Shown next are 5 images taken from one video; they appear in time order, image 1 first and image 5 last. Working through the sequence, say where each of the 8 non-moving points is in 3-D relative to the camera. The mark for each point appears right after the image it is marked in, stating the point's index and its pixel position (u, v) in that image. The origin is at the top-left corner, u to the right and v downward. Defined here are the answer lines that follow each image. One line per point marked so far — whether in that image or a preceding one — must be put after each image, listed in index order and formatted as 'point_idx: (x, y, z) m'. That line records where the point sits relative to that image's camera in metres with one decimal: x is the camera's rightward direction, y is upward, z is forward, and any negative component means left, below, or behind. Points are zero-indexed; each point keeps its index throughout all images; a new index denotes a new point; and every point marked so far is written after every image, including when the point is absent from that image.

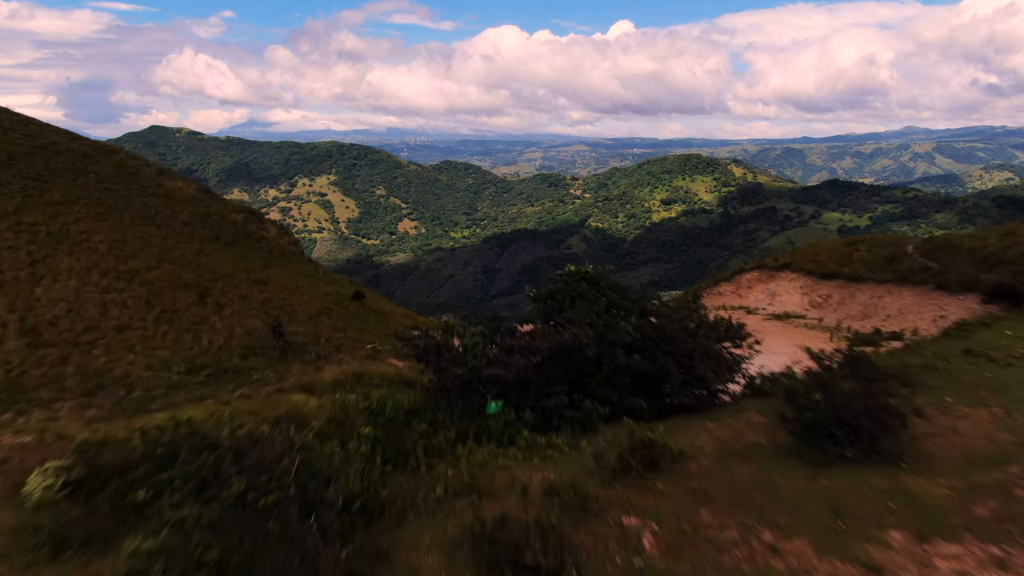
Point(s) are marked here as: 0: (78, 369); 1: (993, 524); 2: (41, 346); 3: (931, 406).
0: (-10.4, -1.9, +18.5) m
1: (+6.2, -3.1, +10.0) m
2: (-11.7, -1.4, +19.2) m
3: (+7.7, -2.2, +14.1) m
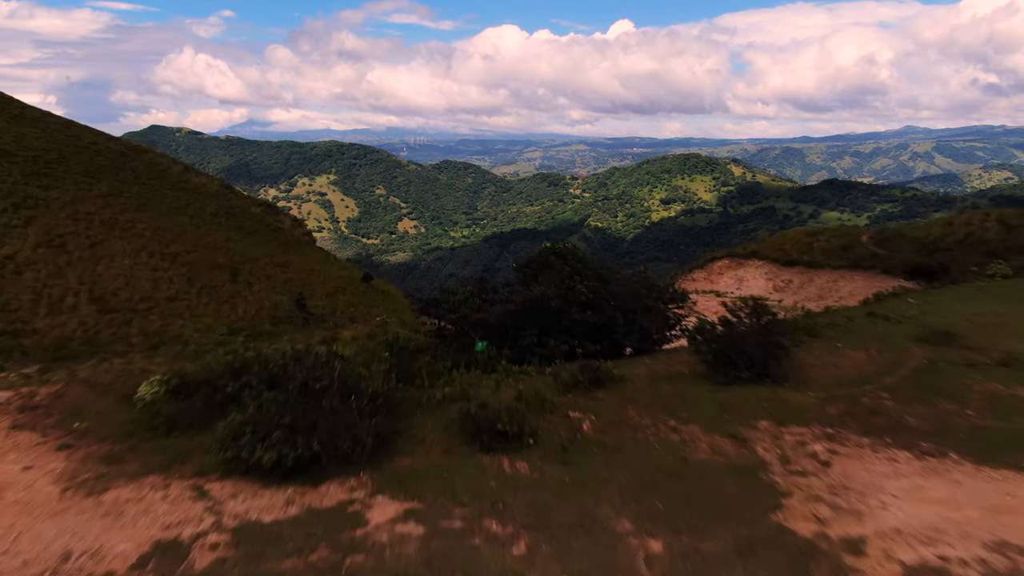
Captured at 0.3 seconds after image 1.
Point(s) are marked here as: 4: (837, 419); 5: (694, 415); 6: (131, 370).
0: (-10.8, -1.2, +22.5) m
1: (+5.8, -2.3, +14.0) m
2: (-12.1, -0.7, +23.1) m
3: (+7.3, -1.4, +18.1) m
4: (+5.9, -2.3, +13.8) m
5: (+3.3, -2.3, +14.0) m
6: (-8.9, -1.9, +17.9) m
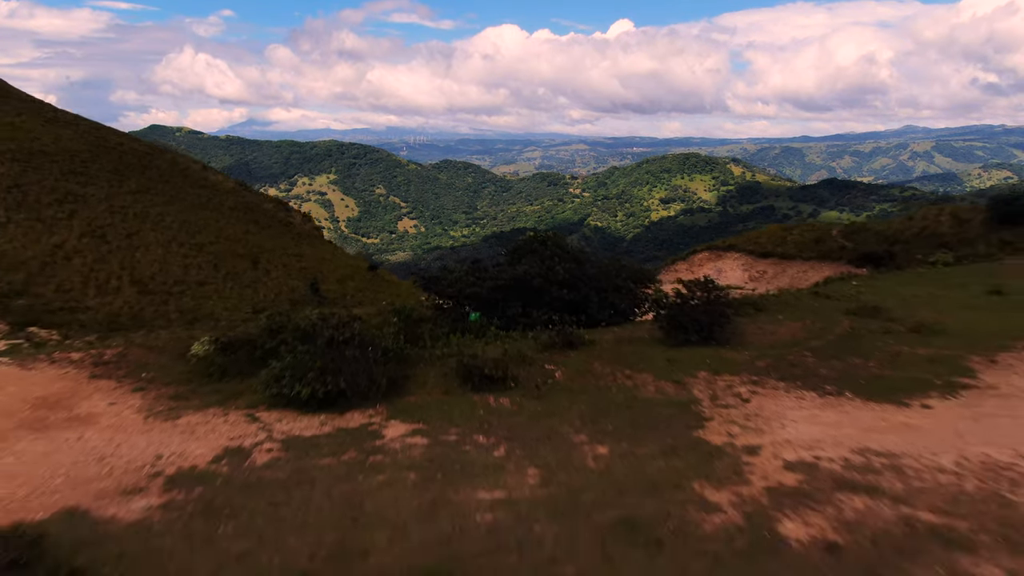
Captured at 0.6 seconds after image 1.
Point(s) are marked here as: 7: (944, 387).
0: (-11.1, -0.6, +25.6) m
1: (+5.5, -1.8, +17.1) m
2: (-12.4, -0.1, +26.3) m
3: (+7.0, -0.9, +21.2) m
4: (+5.6, -1.8, +17.0) m
5: (+3.0, -1.8, +17.1) m
6: (-9.2, -1.4, +21.1) m
7: (+8.9, -2.0, +15.8) m
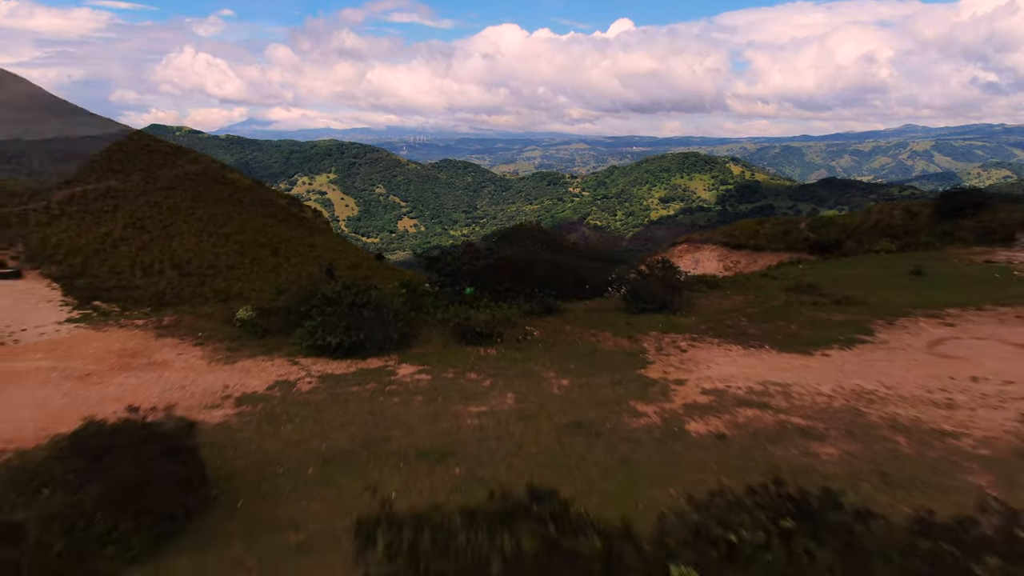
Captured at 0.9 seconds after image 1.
0: (-11.5, 0.0, +29.5) m
1: (+5.2, -1.1, +21.0) m
2: (-12.8, +0.5, +30.2) m
3: (+6.7, -0.2, +25.1) m
4: (+5.2, -1.1, +20.9) m
5: (+2.7, -1.1, +21.0) m
6: (-9.6, -0.7, +25.0) m
7: (+8.5, -1.4, +19.7) m
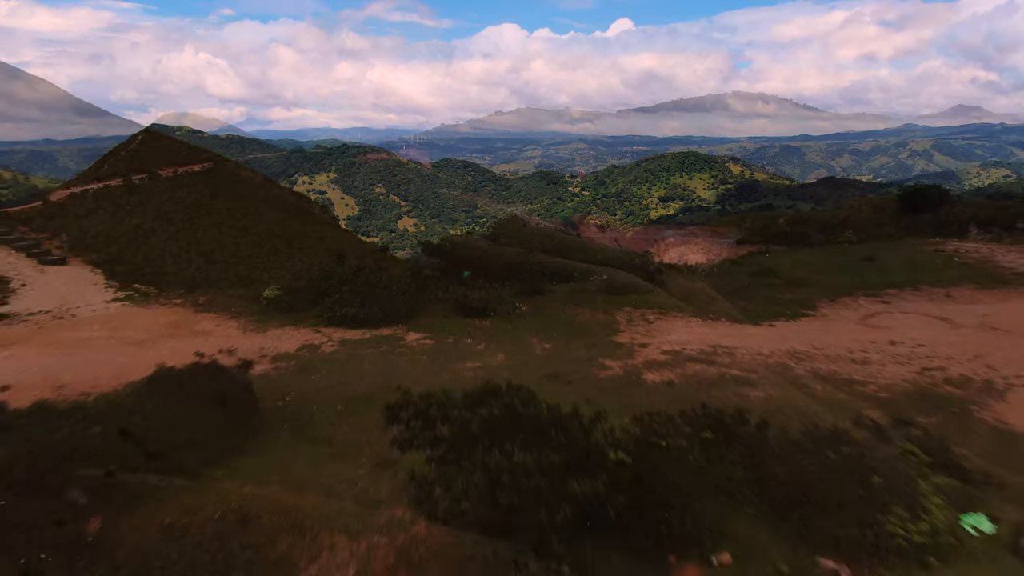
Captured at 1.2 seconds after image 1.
0: (-11.7, +0.6, +32.7) m
1: (+4.9, -0.6, +24.1) m
2: (-13.0, +1.1, +33.3) m
3: (+6.4, +0.3, +28.2) m
4: (+5.0, -0.6, +24.0) m
5: (+2.4, -0.5, +24.2) m
6: (-9.8, -0.2, +28.1) m
7: (+8.3, -0.8, +22.8) m
